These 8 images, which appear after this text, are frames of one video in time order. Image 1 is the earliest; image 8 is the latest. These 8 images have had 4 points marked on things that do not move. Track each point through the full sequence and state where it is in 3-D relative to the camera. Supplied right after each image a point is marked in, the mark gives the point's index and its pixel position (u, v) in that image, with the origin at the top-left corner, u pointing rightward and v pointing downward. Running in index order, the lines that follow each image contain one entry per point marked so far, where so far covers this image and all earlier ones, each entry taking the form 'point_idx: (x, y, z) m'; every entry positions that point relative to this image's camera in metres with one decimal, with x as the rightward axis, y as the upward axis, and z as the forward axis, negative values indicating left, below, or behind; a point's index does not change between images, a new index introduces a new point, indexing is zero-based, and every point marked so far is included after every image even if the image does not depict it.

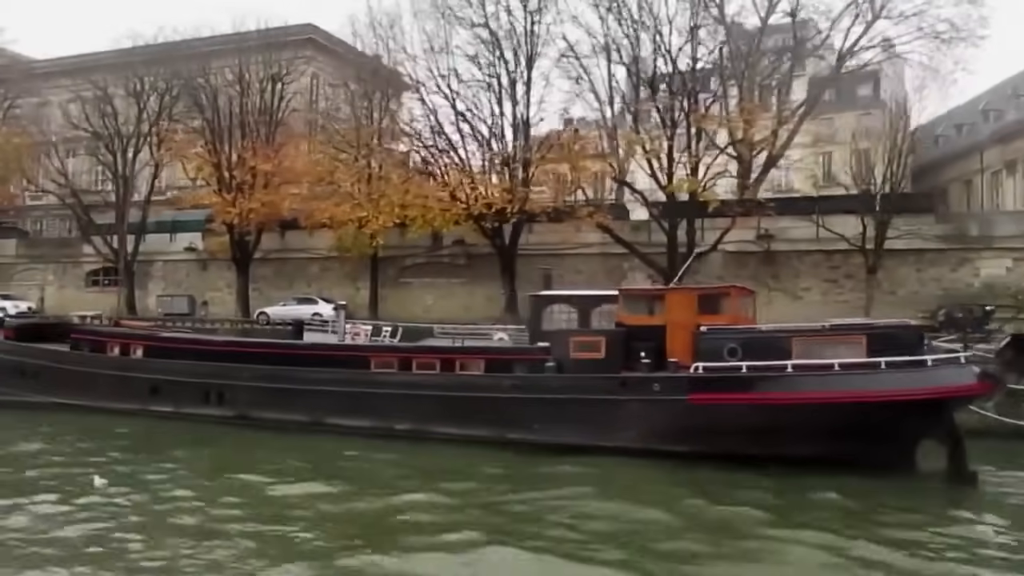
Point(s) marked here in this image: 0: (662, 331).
0: (+2.7, -0.8, +15.3) m
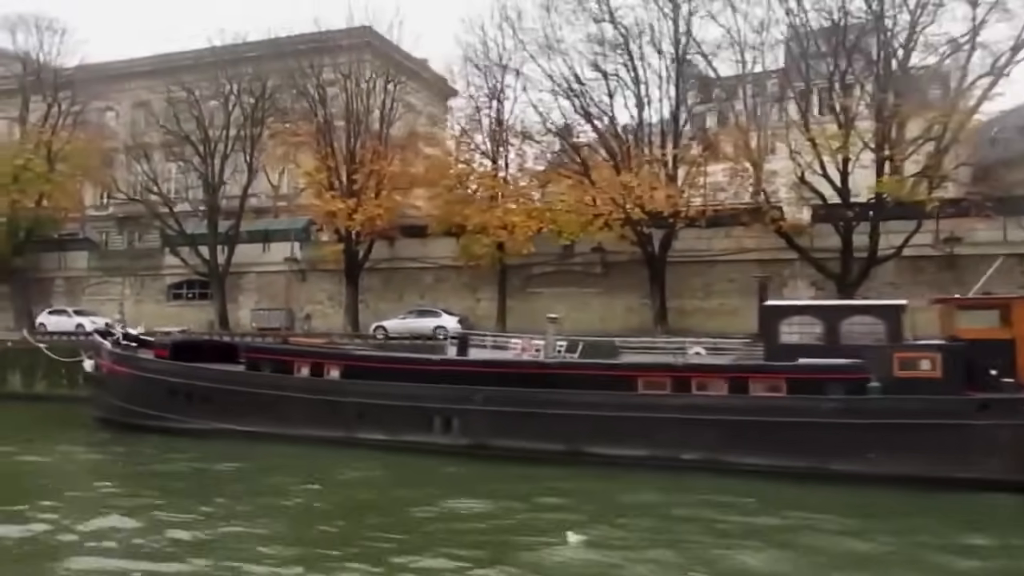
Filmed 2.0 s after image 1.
0: (+7.6, -0.9, +13.4) m
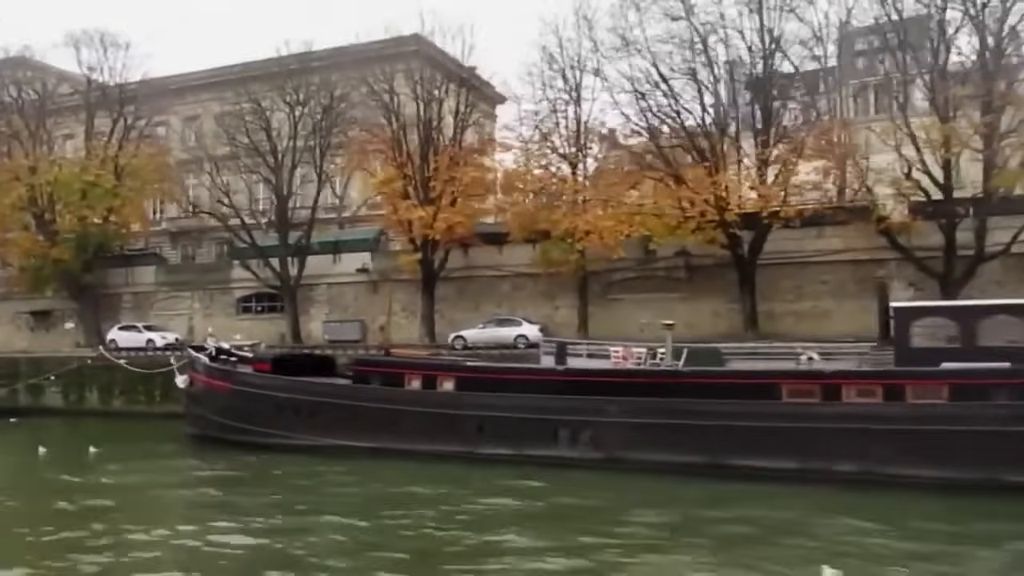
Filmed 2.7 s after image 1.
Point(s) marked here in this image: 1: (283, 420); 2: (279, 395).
0: (+9.7, -0.8, +12.5) m
1: (-4.7, -2.7, +18.2) m
2: (-4.8, -2.2, +18.2) m
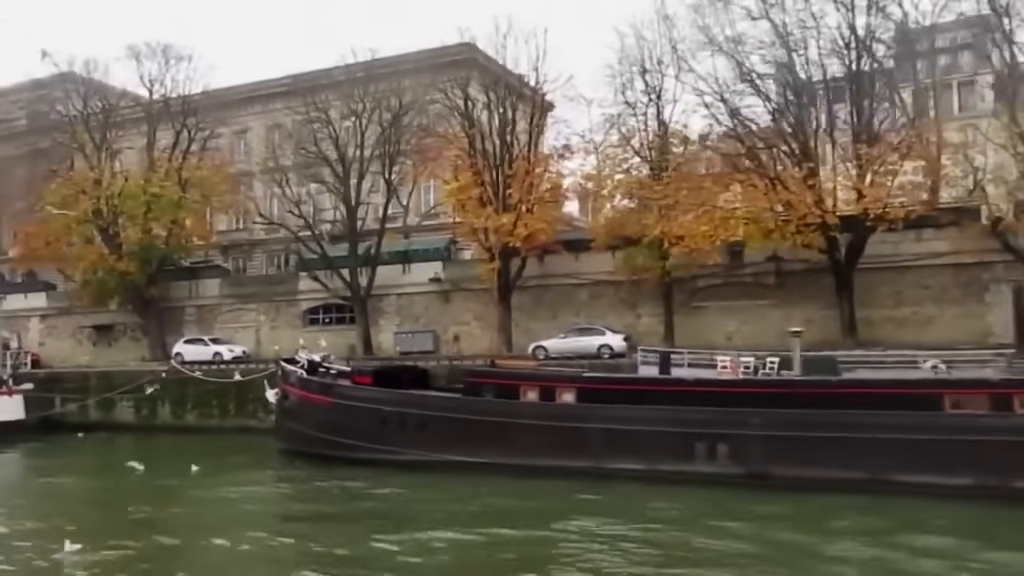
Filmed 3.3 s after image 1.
0: (+11.8, -0.8, +11.3) m
1: (-2.4, -2.9, +17.5) m
2: (-2.5, -2.4, +17.5) m
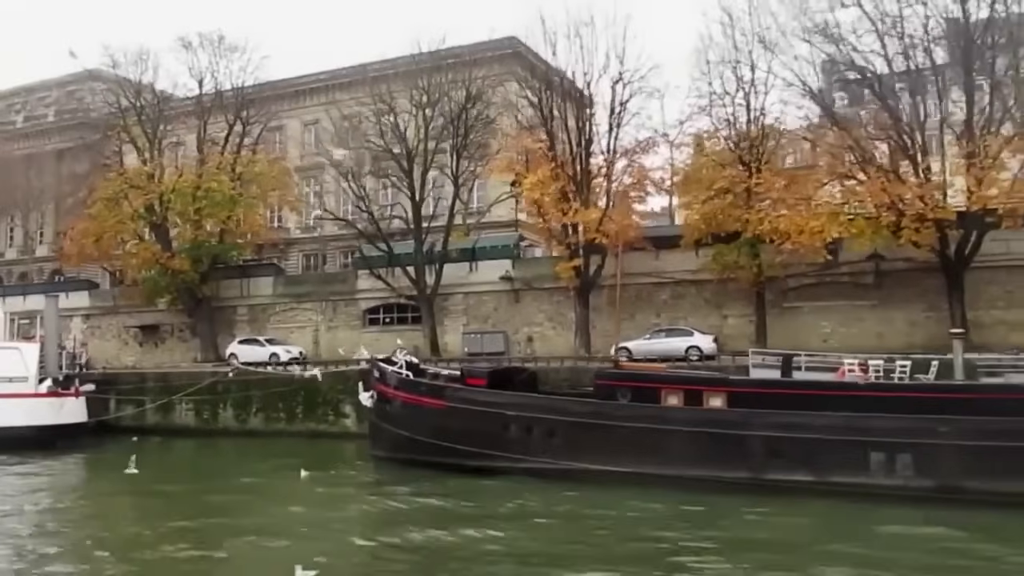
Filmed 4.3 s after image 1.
0: (+14.2, -0.7, +10.0) m
1: (0.0, -2.8, +16.2) m
2: (-0.1, -2.3, +16.2) m
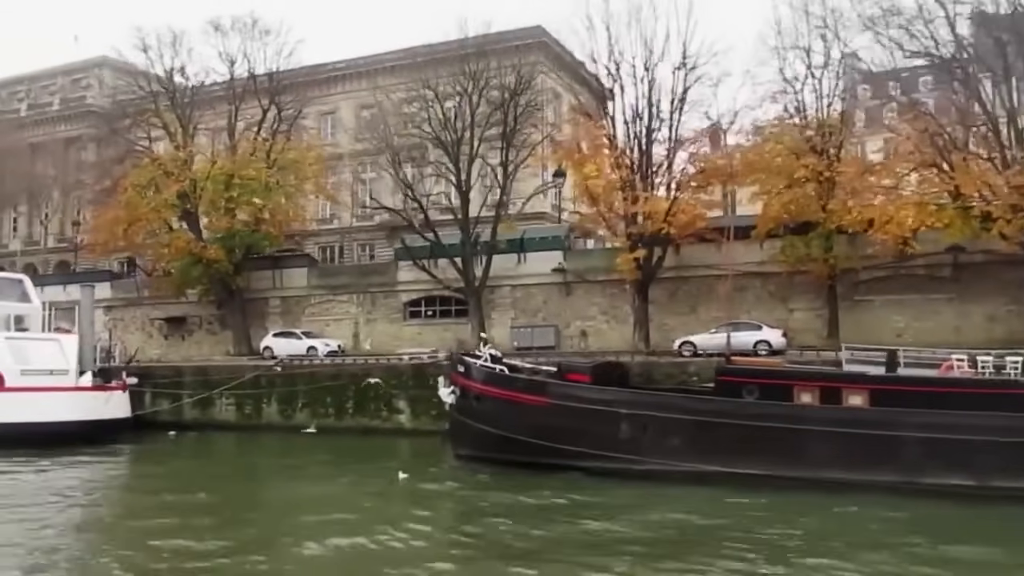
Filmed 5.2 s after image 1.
0: (+16.2, -0.6, +9.1) m
1: (+1.9, -2.6, +15.2) m
2: (+1.9, -2.1, +15.2) m
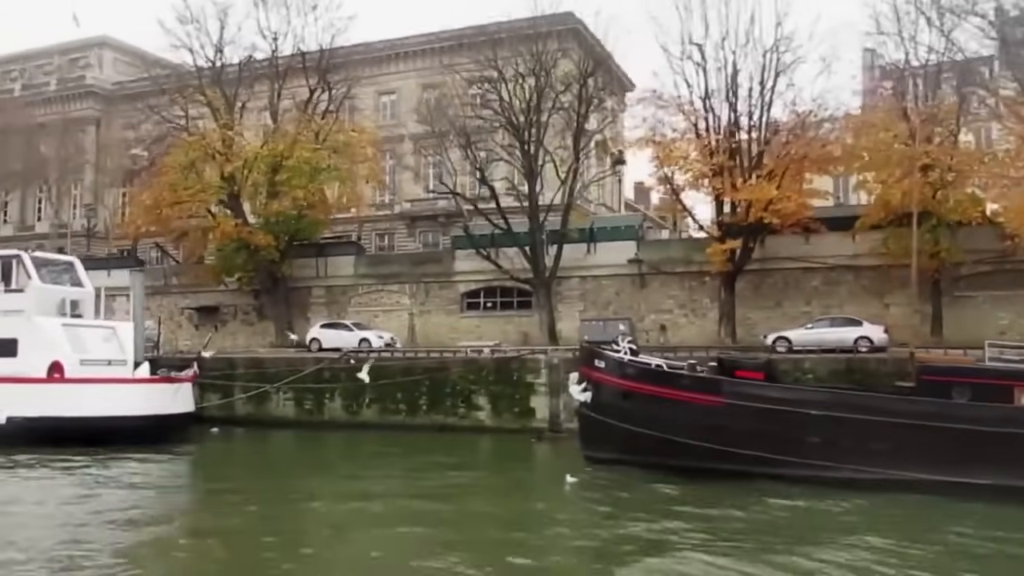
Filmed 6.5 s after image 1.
0: (+19.2, -0.6, +8.3) m
1: (+4.7, -2.4, +13.9) m
2: (+4.7, -1.9, +13.9) m
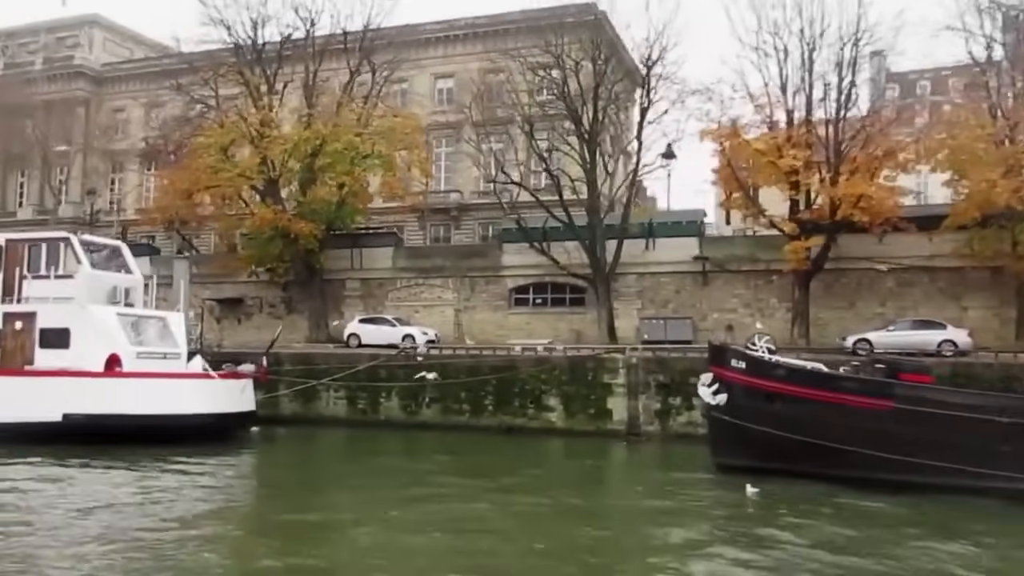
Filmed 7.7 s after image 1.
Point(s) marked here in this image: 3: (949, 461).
0: (+22.0, -0.9, +8.1) m
1: (+7.2, -2.4, +12.9) m
2: (+7.2, -1.9, +12.9) m
3: (+6.5, -2.6, +13.3) m
